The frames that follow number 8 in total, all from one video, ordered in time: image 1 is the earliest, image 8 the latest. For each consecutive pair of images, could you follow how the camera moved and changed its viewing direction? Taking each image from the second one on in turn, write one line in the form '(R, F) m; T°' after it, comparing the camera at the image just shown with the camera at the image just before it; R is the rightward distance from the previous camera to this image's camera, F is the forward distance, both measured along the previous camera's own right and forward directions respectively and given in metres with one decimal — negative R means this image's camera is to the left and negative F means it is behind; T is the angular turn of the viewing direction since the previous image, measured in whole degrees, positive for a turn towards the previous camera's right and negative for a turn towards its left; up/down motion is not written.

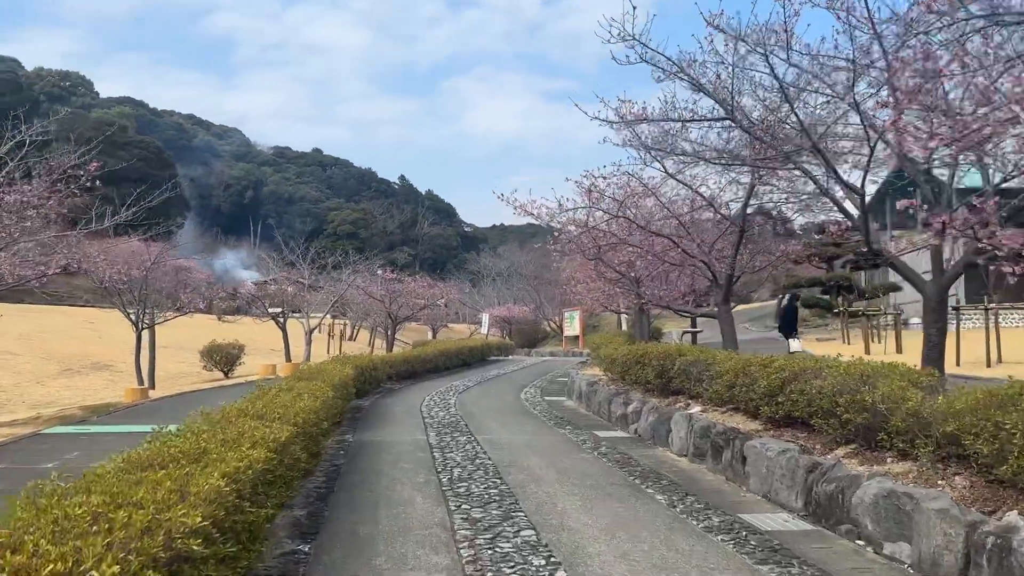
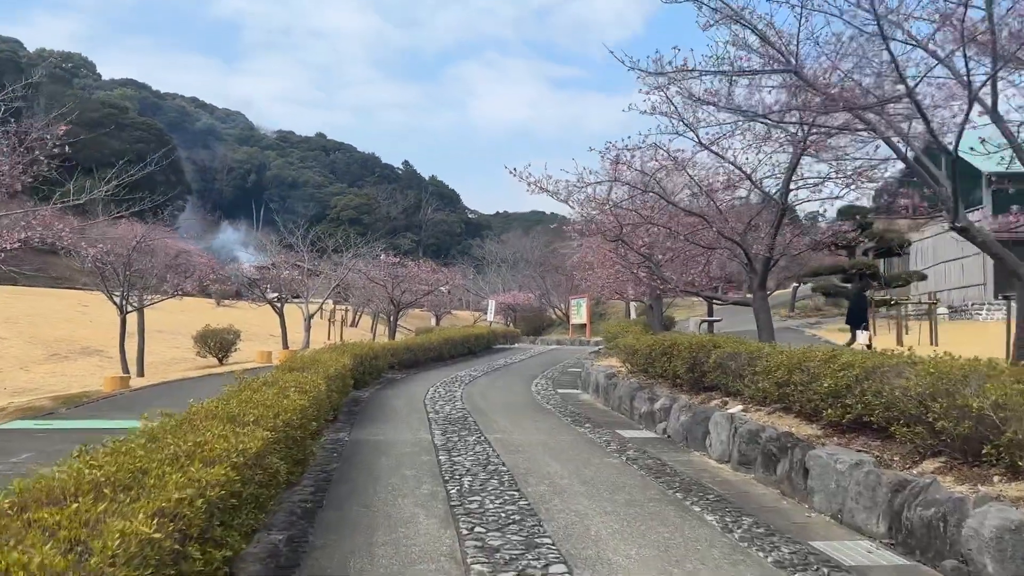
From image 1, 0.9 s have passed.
(-0.1, +1.0) m; 0°
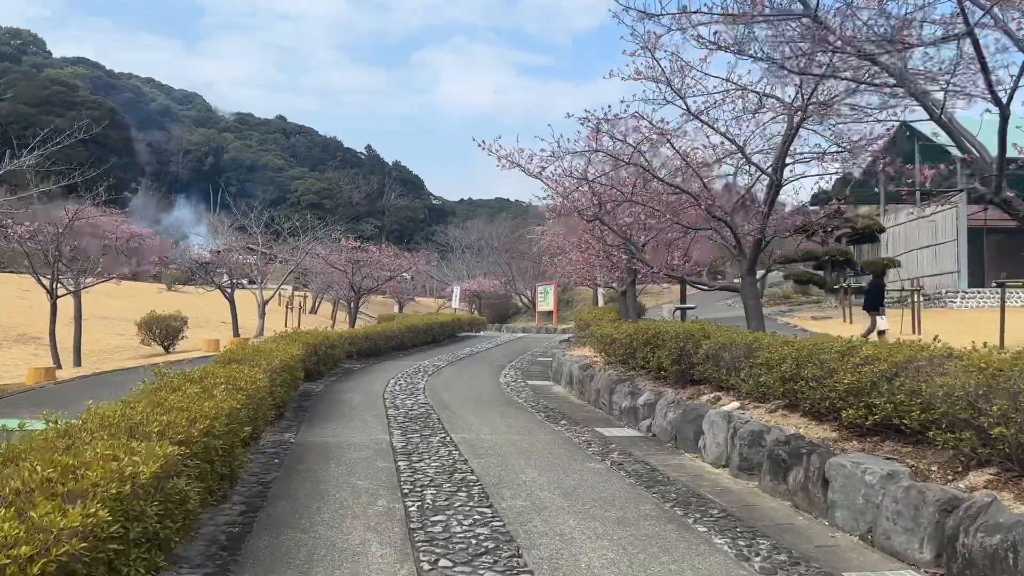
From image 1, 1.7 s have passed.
(0.0, +0.9) m; +3°
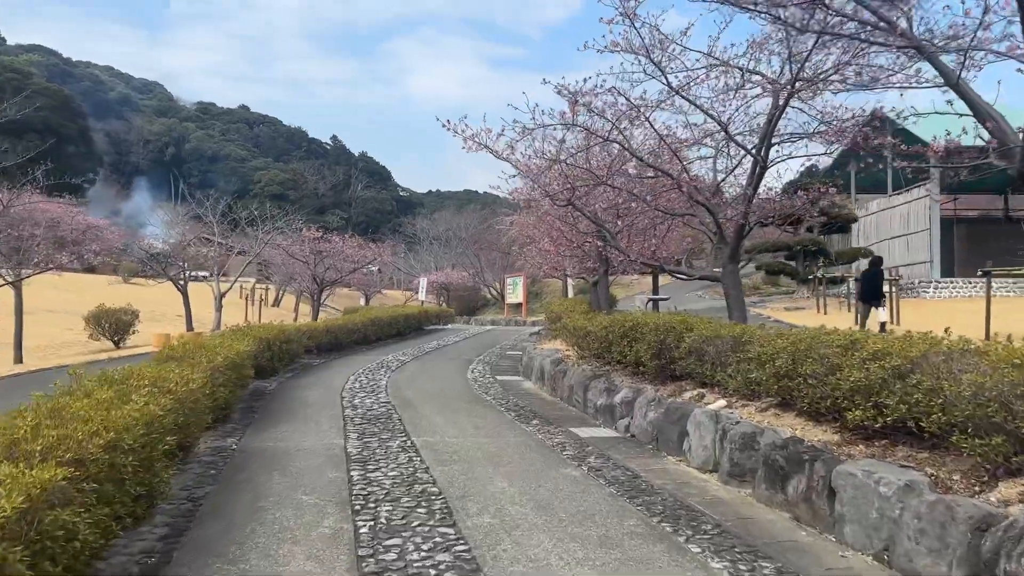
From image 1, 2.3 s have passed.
(0.0, +0.6) m; +2°
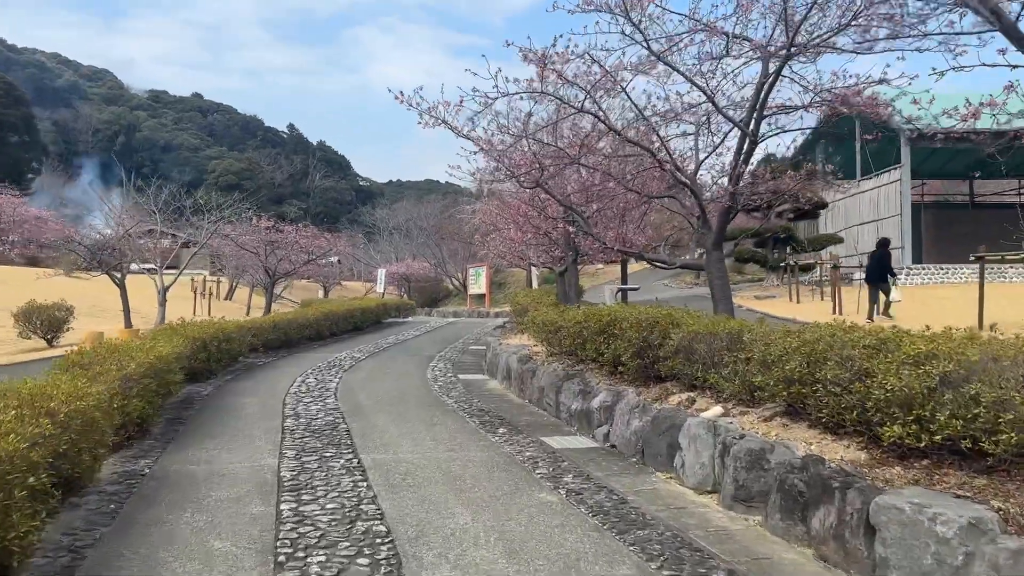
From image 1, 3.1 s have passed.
(0.0, +0.9) m; +3°
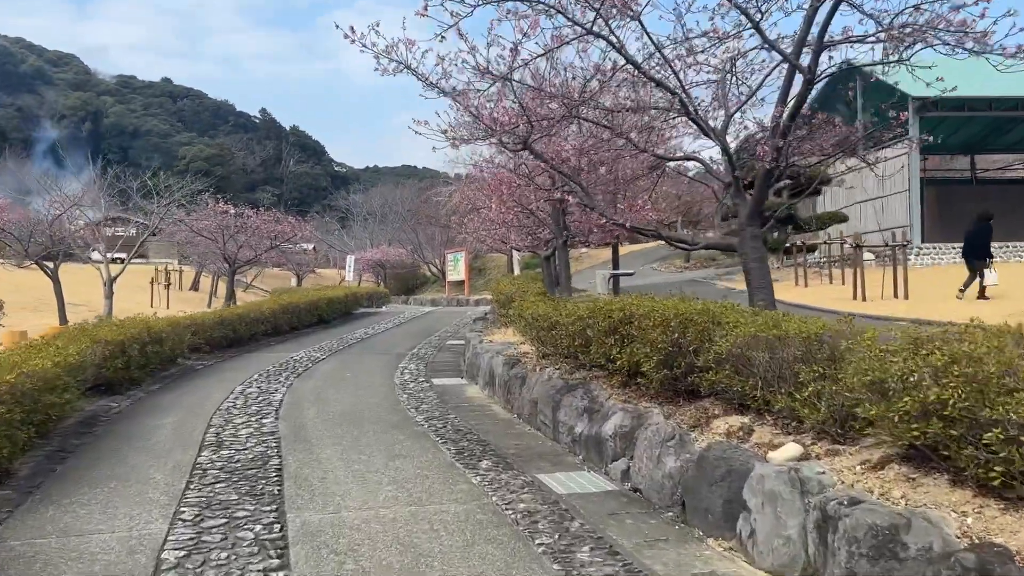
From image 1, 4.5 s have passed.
(0.0, +1.6) m; +1°
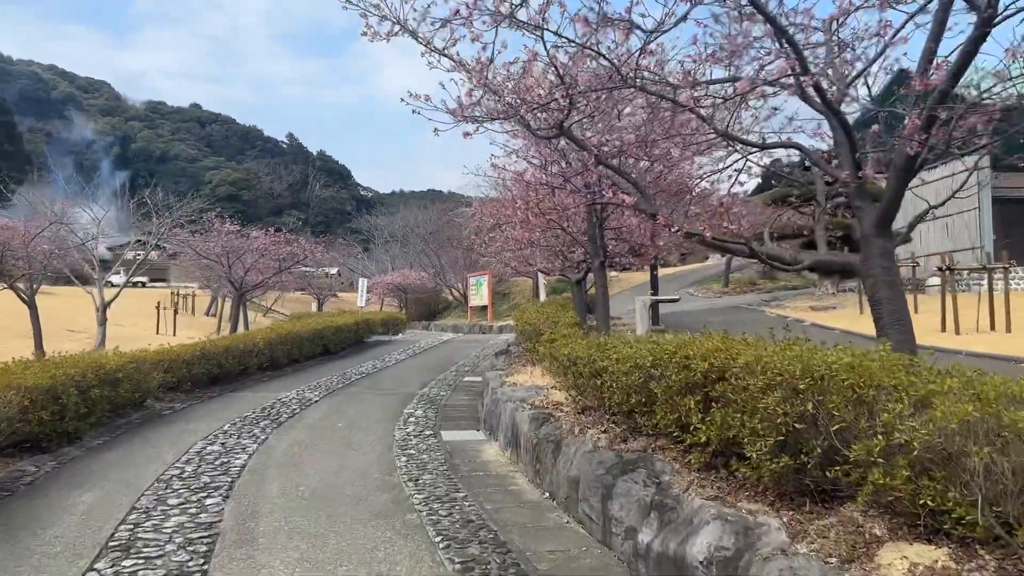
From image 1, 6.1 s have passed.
(0.0, +1.7) m; -2°
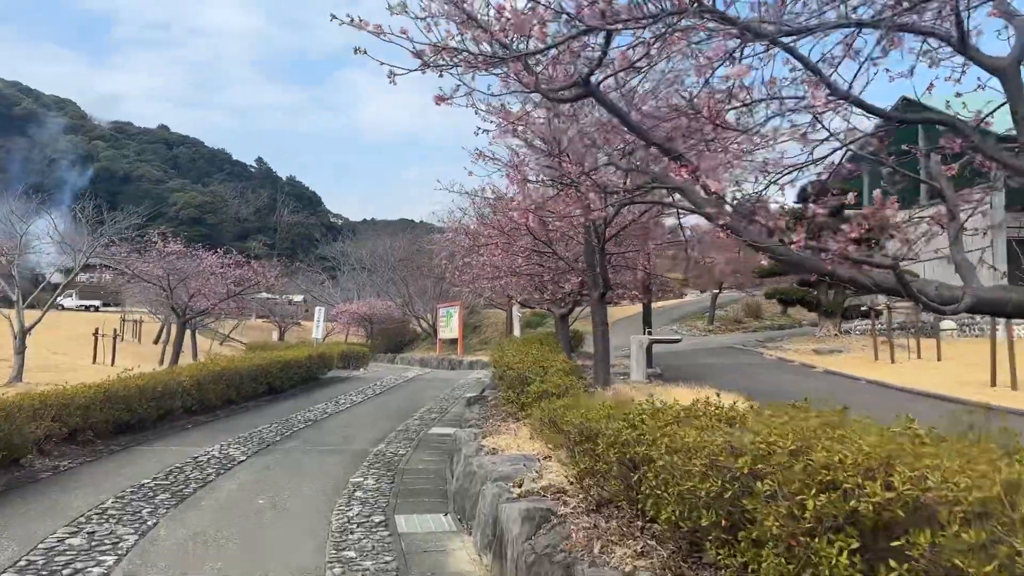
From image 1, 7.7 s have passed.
(-0.1, +1.7) m; +2°
